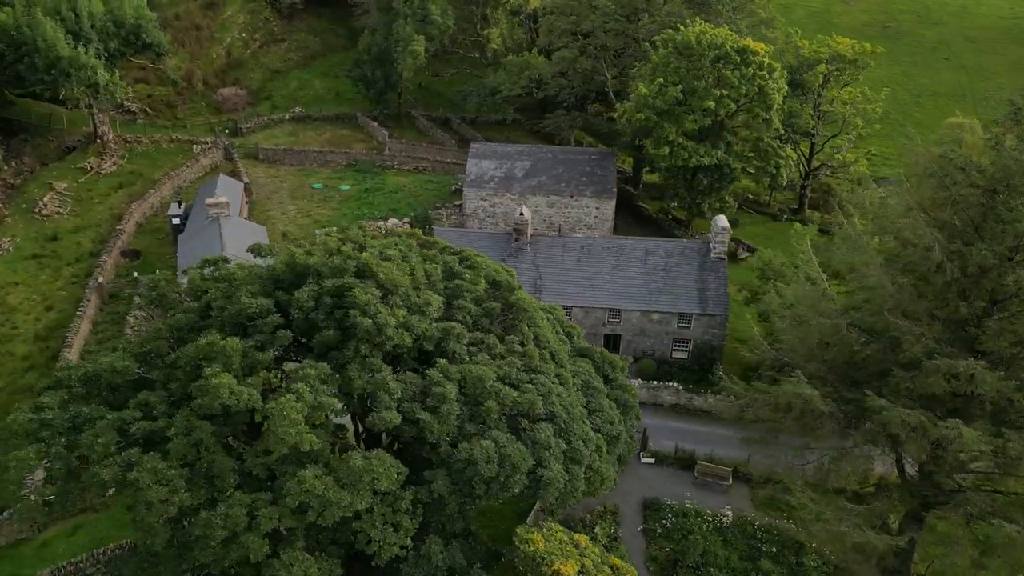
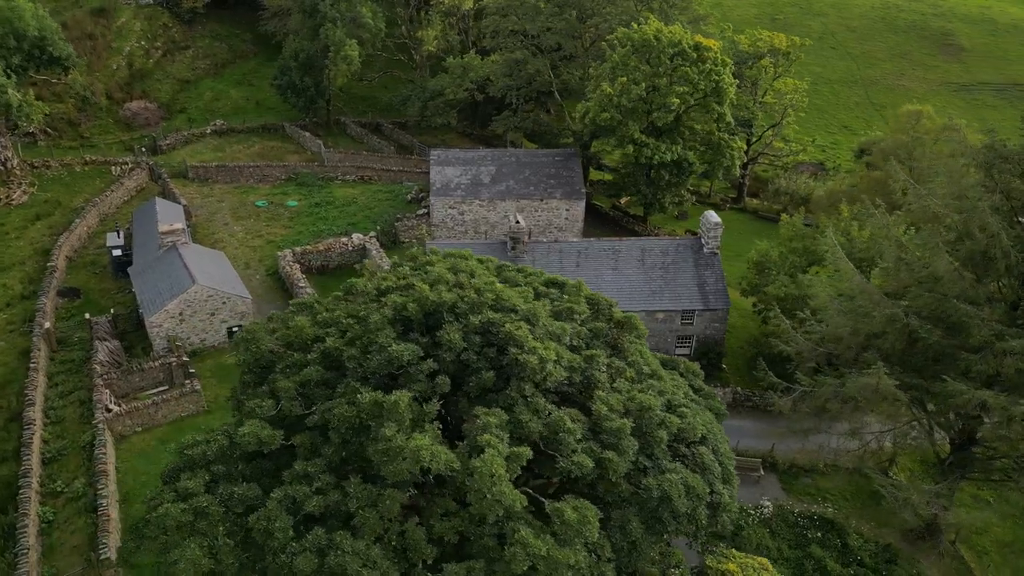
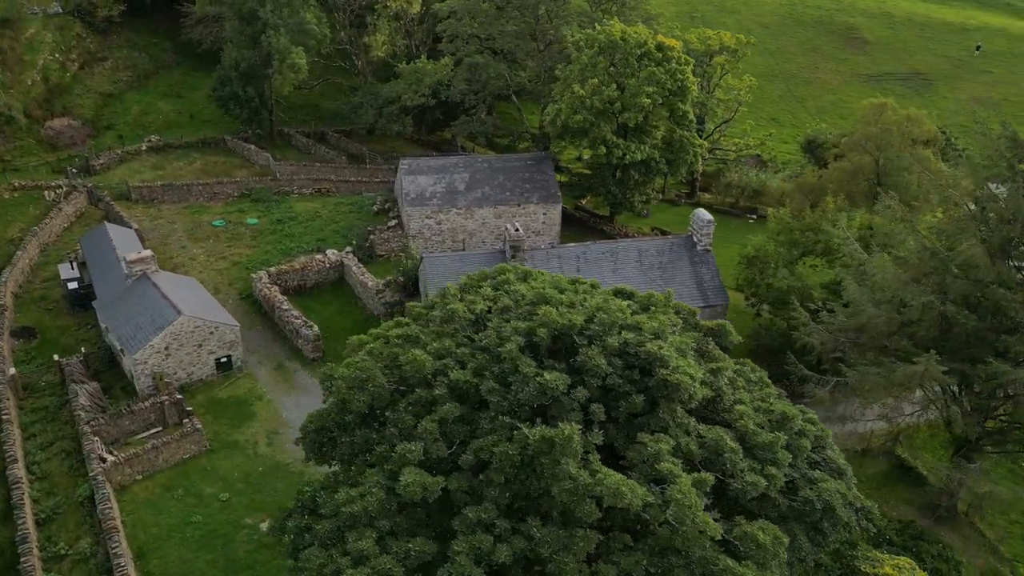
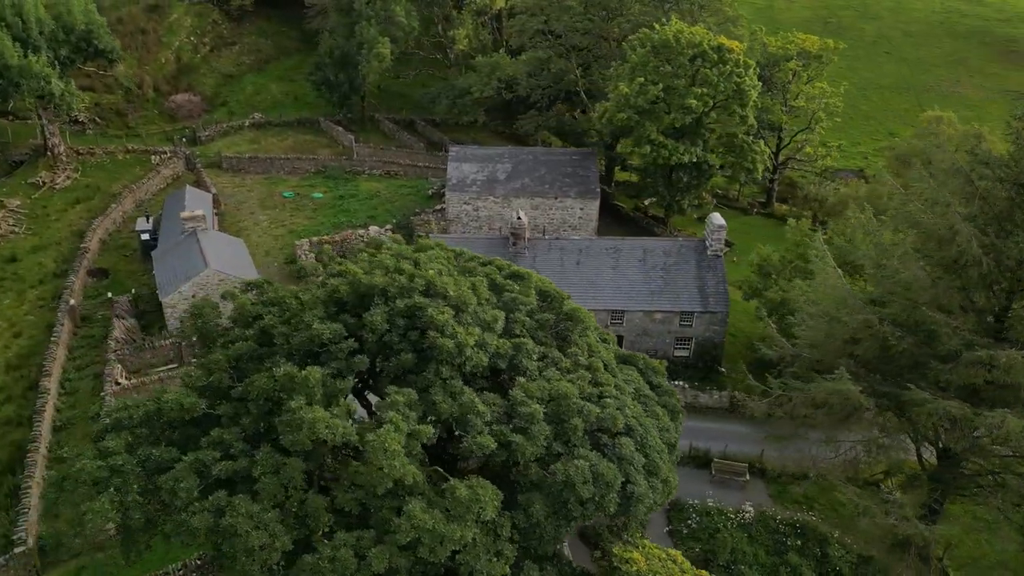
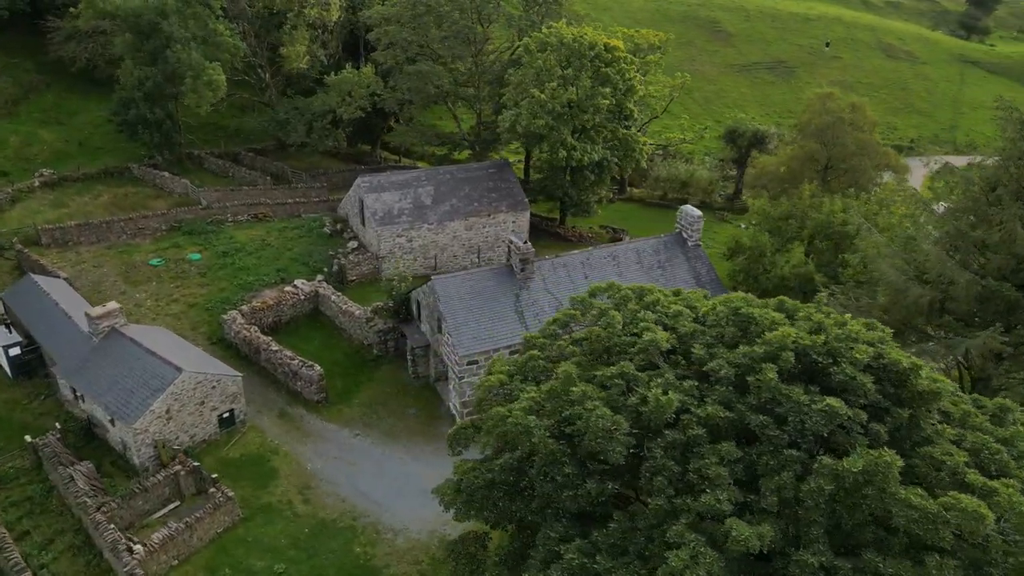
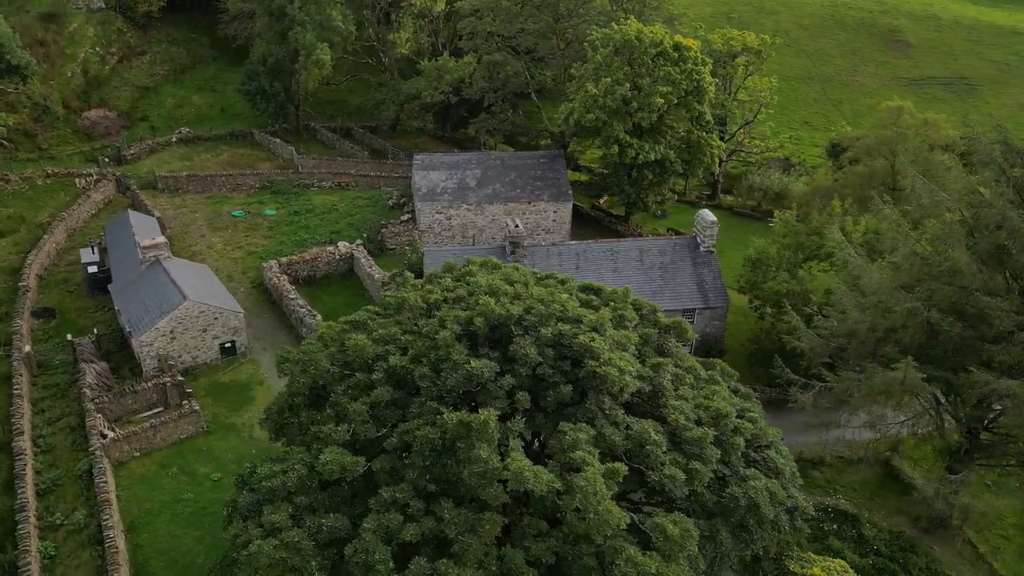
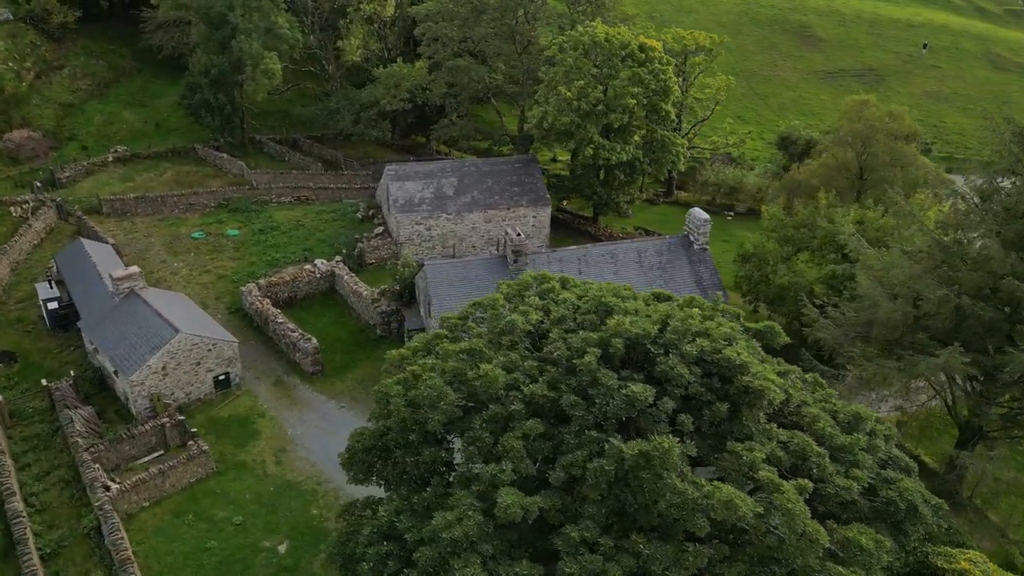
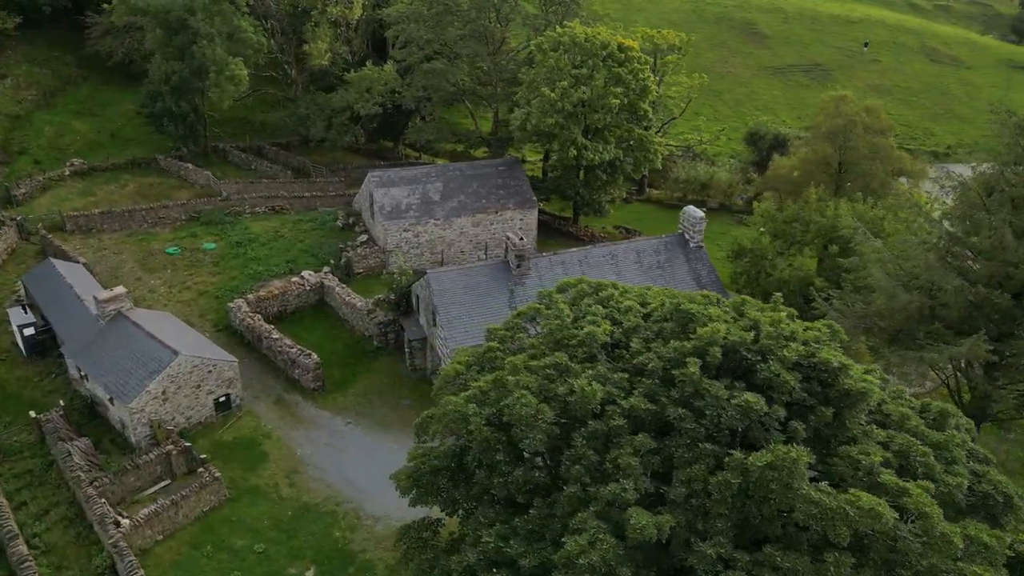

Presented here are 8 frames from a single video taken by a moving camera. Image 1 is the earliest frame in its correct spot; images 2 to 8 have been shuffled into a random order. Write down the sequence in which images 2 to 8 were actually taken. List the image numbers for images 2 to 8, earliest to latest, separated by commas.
4, 2, 6, 3, 7, 8, 5
